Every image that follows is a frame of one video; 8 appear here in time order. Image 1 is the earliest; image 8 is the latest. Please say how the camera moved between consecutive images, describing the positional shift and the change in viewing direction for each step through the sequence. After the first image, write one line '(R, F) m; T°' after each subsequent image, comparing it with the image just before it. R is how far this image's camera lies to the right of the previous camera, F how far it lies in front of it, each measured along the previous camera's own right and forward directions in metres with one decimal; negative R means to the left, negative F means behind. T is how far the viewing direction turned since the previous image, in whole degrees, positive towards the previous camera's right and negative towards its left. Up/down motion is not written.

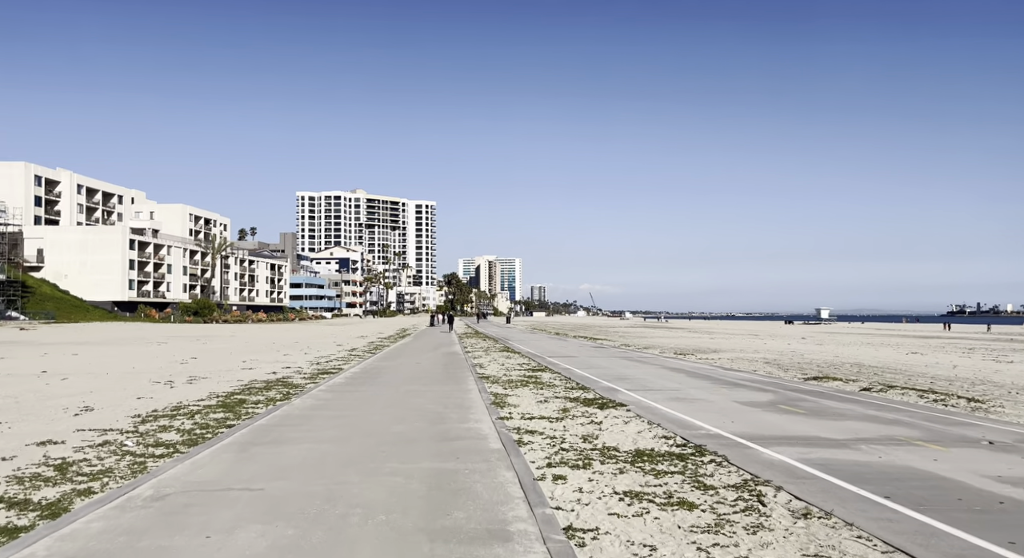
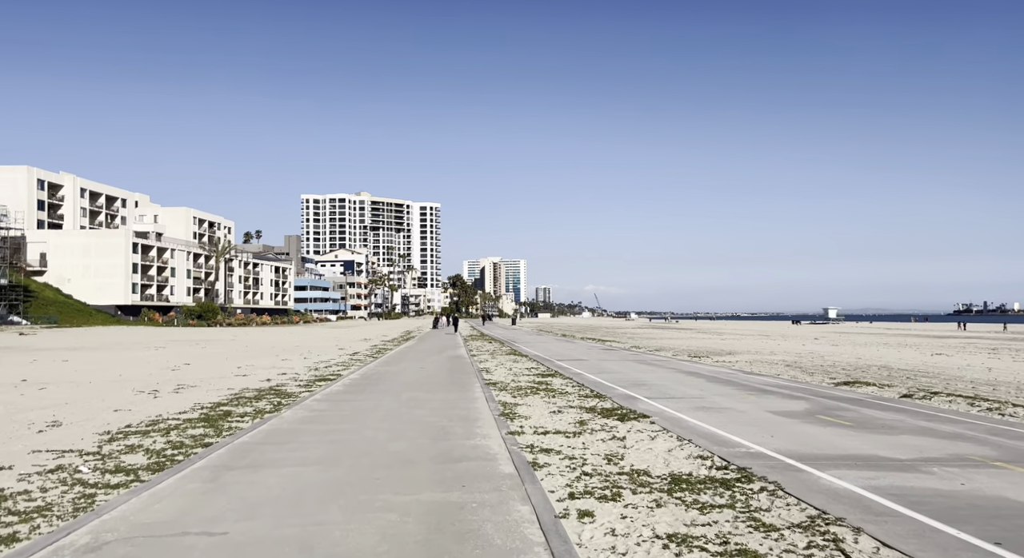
(-0.1, +1.6) m; 0°
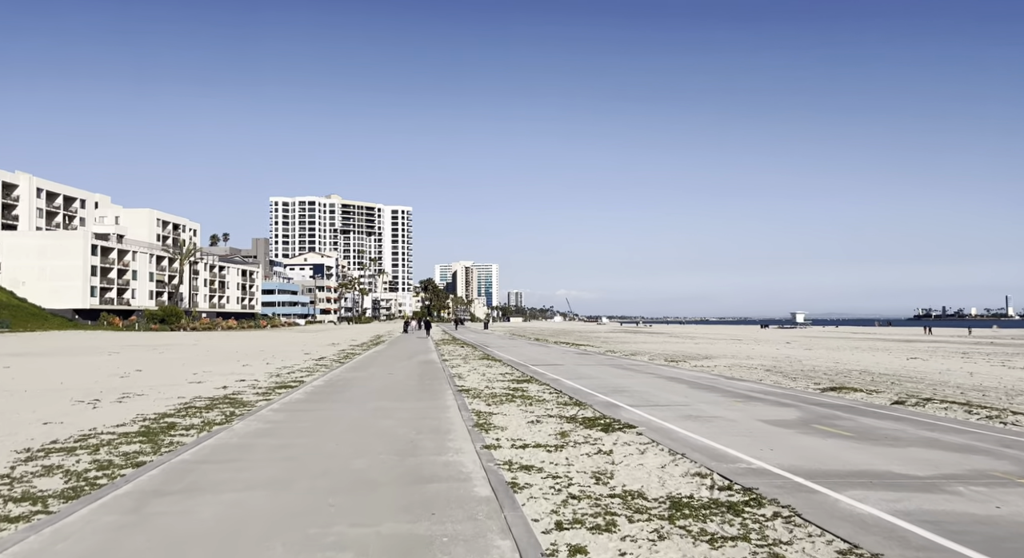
(-0.1, +1.2) m; +2°
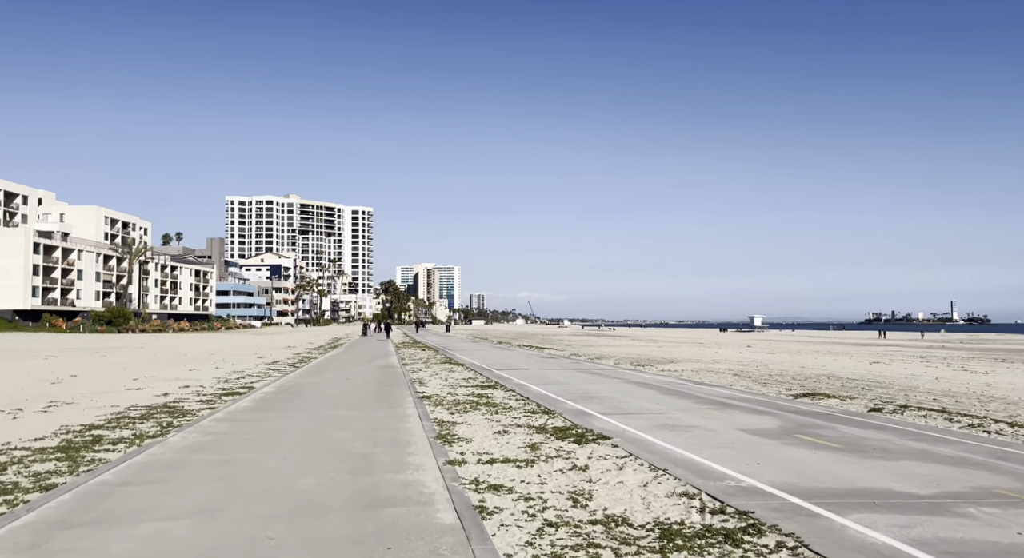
(-0.1, +1.1) m; +3°
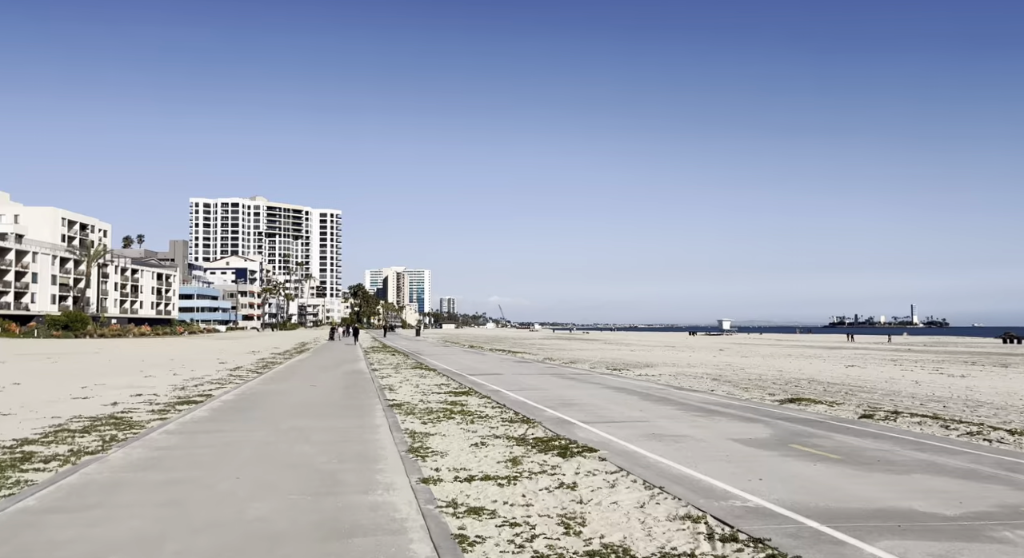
(-0.1, +1.0) m; +2°
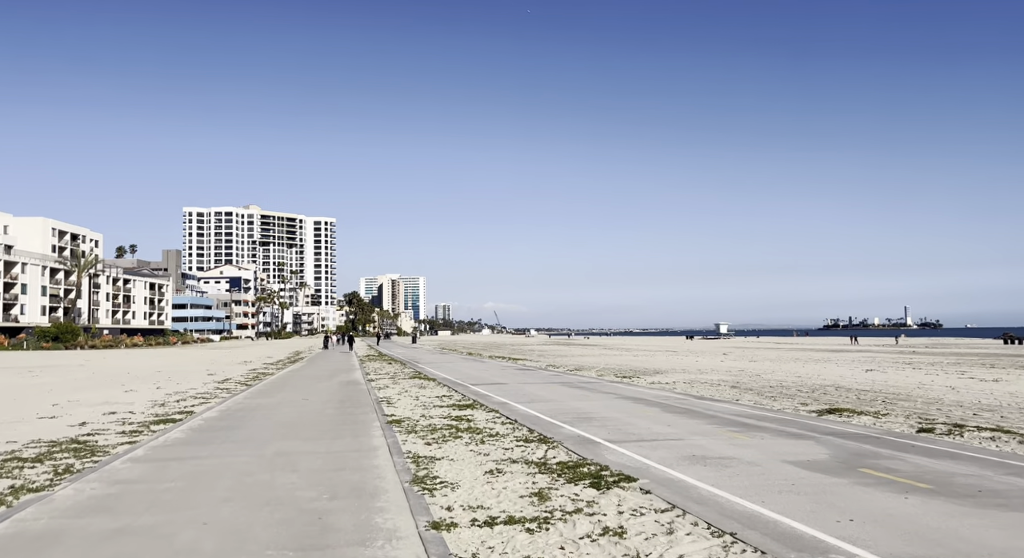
(-0.4, +1.9) m; 0°
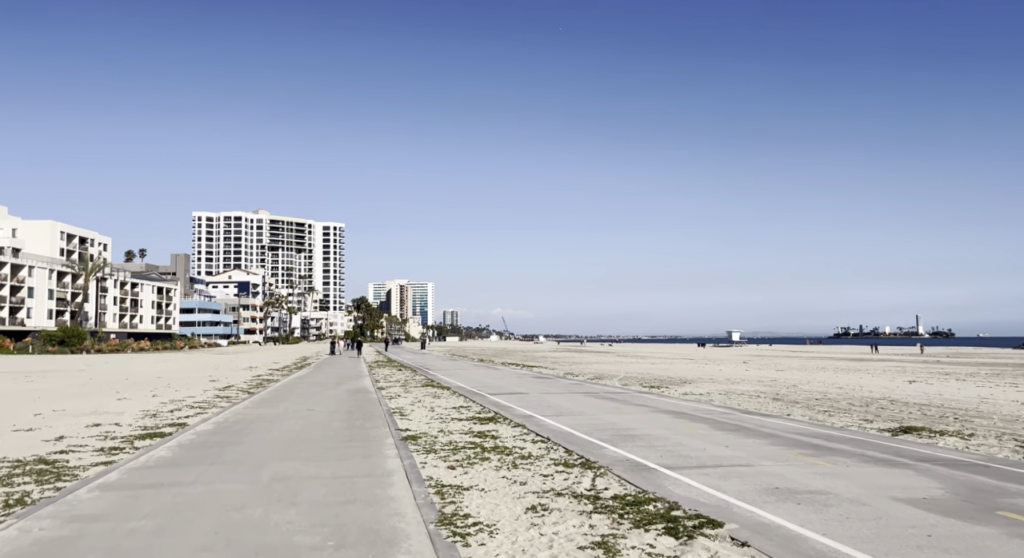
(-0.5, +2.1) m; -1°
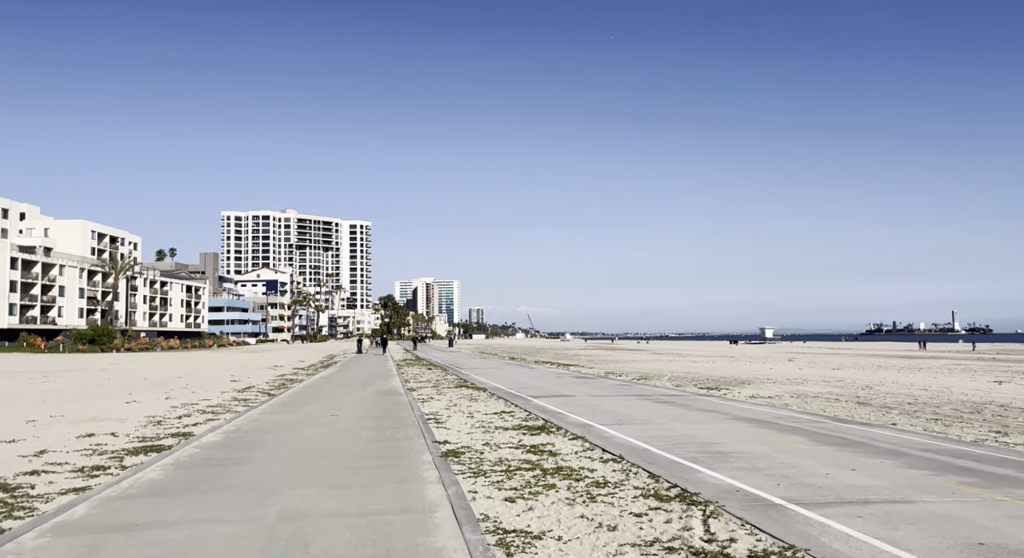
(-0.6, +2.8) m; -2°
